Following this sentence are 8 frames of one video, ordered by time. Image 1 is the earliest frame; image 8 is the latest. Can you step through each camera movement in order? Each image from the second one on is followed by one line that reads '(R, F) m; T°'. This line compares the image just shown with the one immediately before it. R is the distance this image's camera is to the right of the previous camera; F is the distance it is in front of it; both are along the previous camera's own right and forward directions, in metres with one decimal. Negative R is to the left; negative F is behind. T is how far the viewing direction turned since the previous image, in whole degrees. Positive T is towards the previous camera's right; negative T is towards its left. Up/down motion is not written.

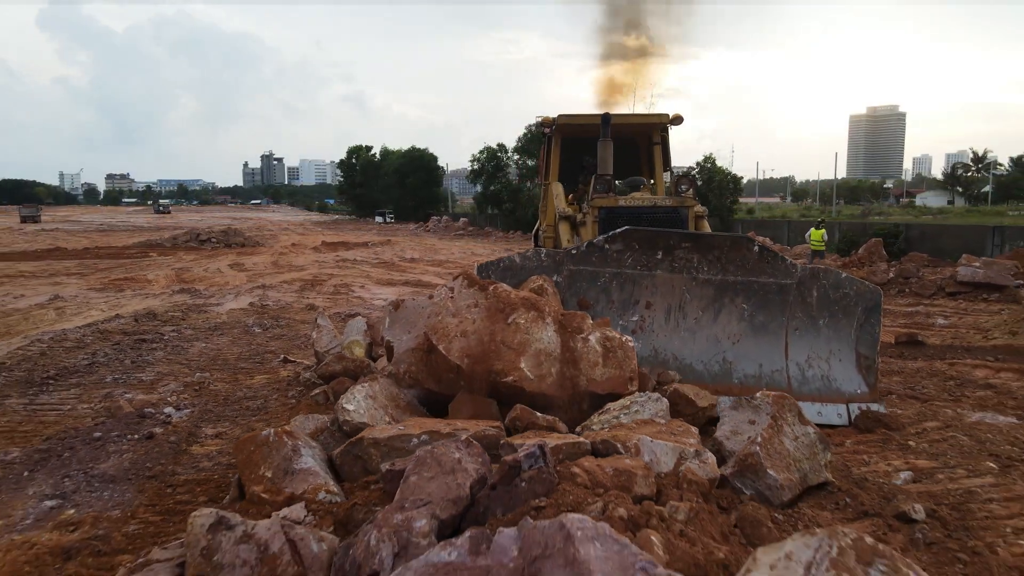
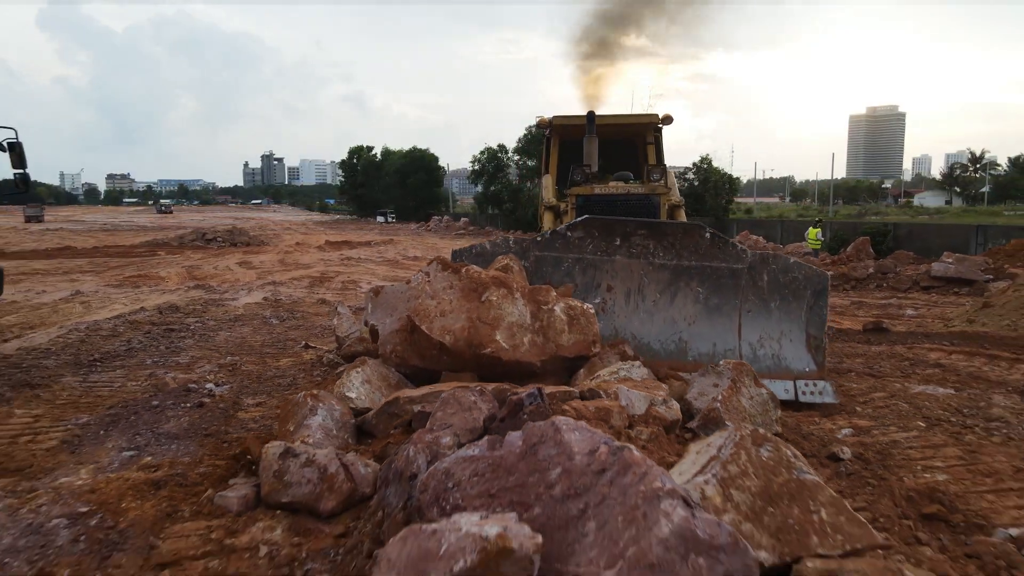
(0.0, -0.7) m; 0°
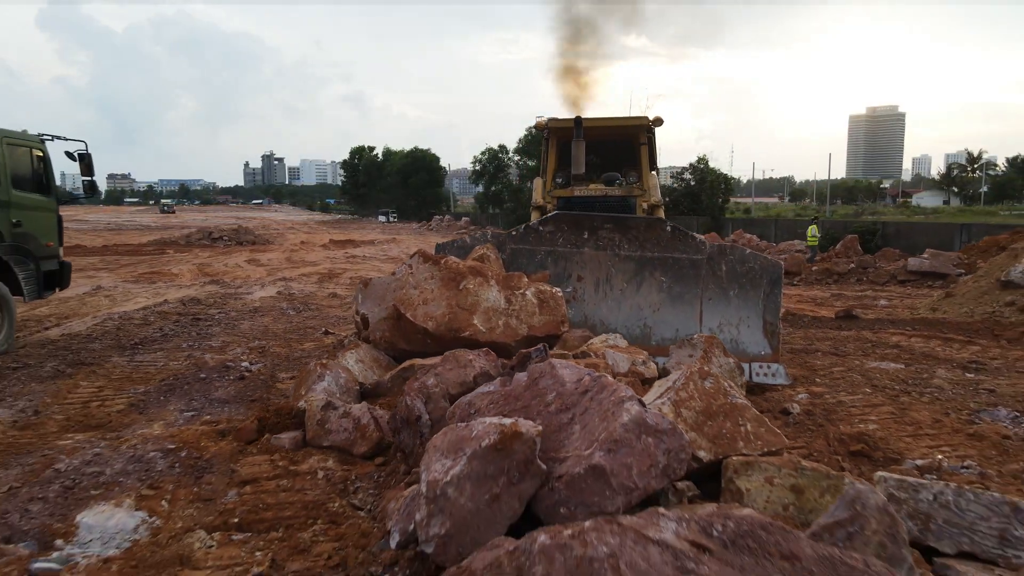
(0.0, -0.7) m; 0°
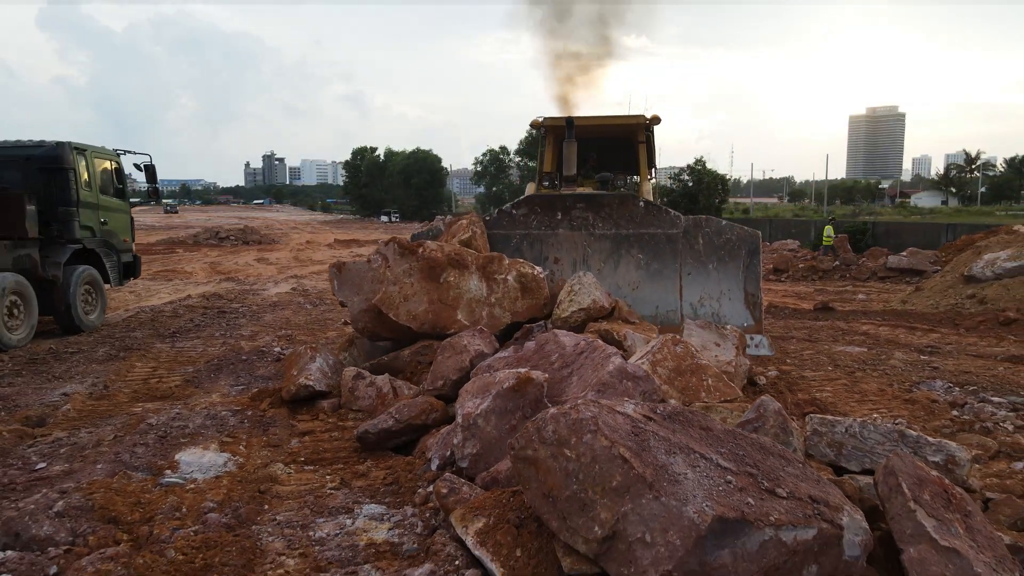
(-0.1, -0.7) m; 0°
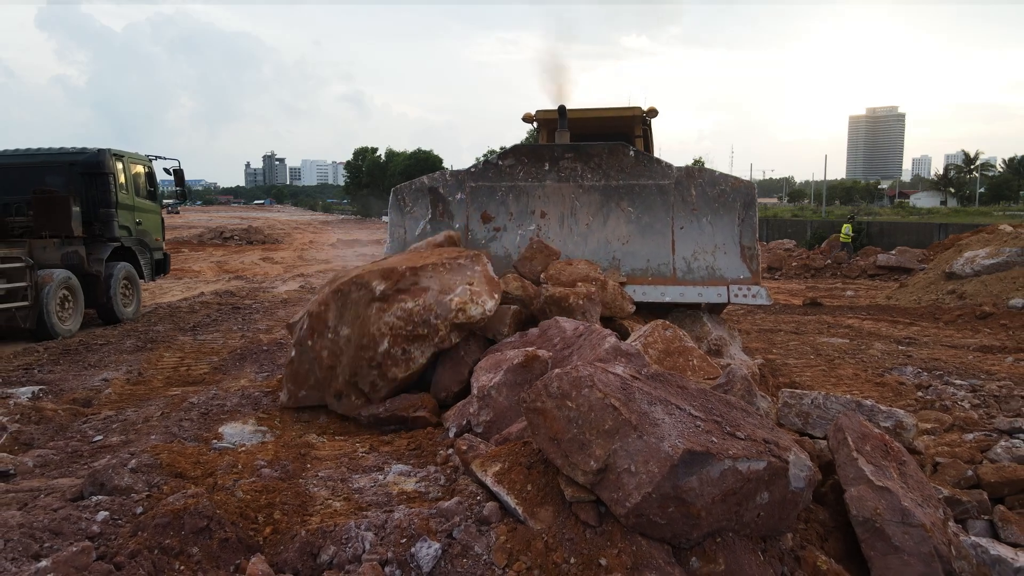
(0.0, -0.4) m; 0°
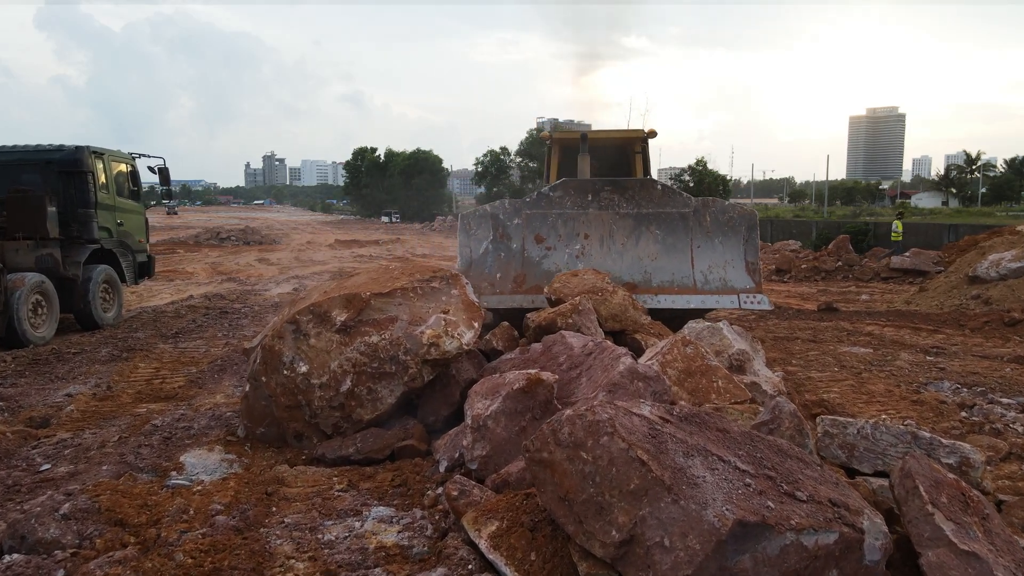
(0.0, +0.5) m; 0°
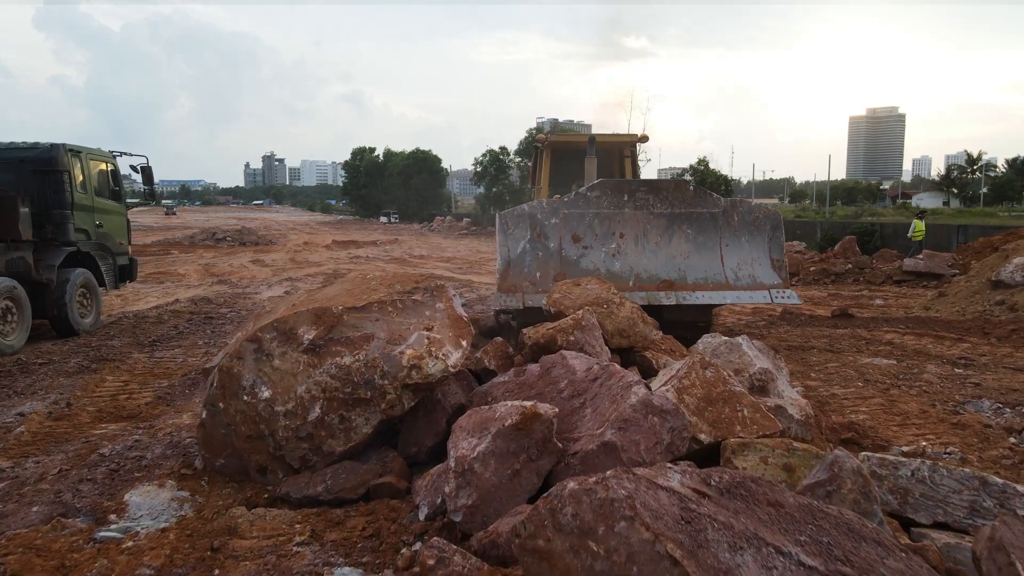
(0.0, +0.5) m; 0°
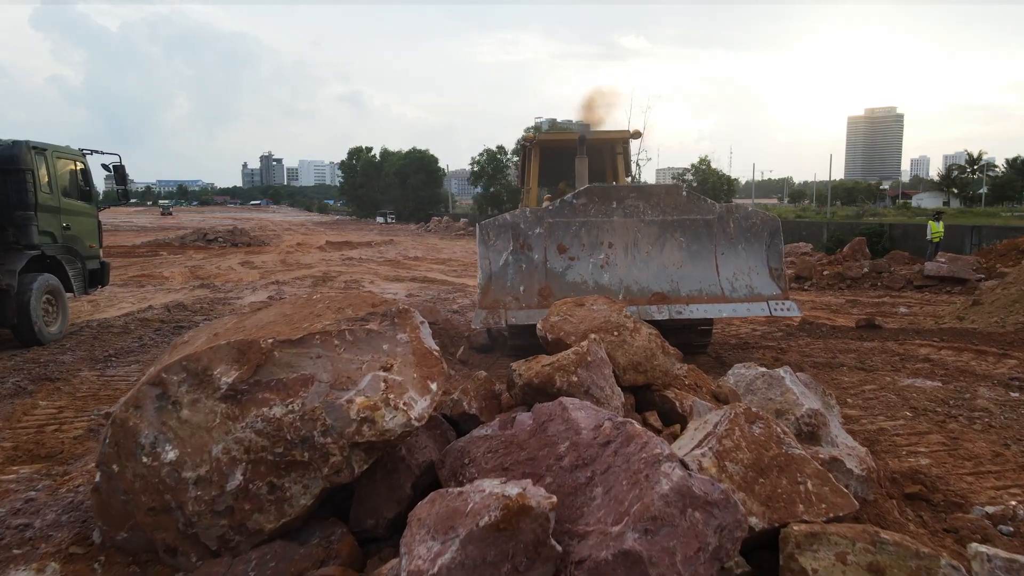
(+0.1, +0.8) m; 0°
